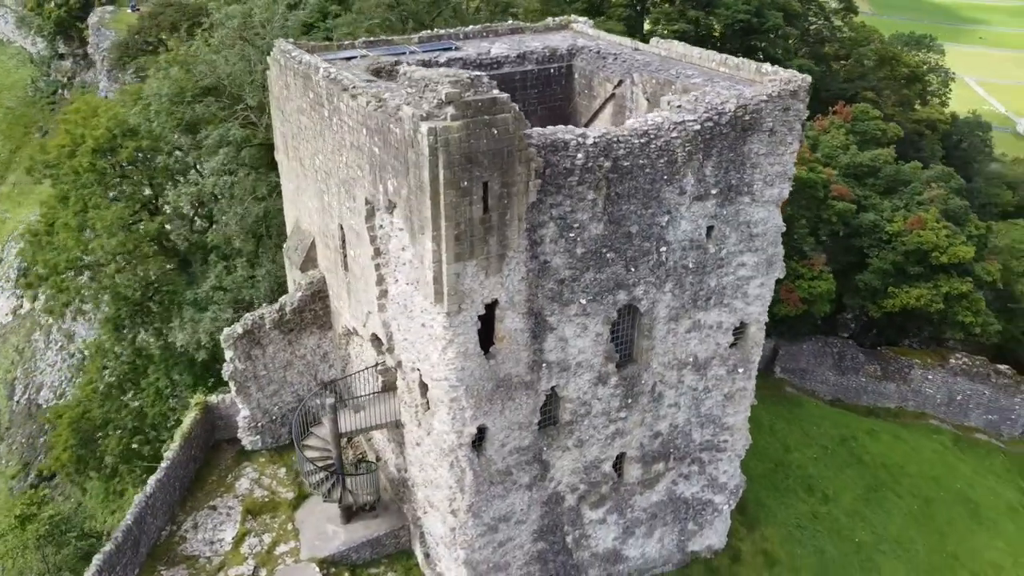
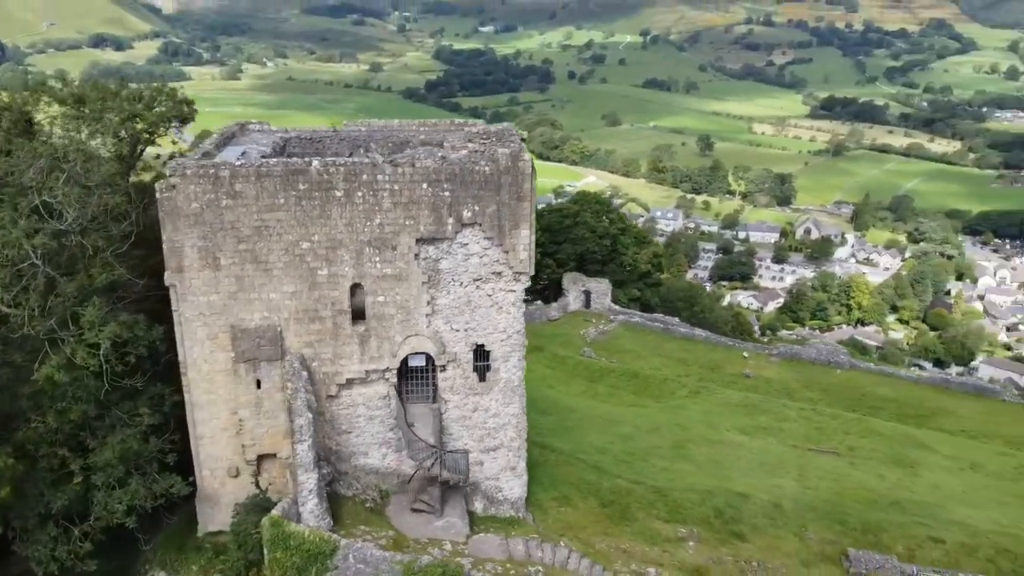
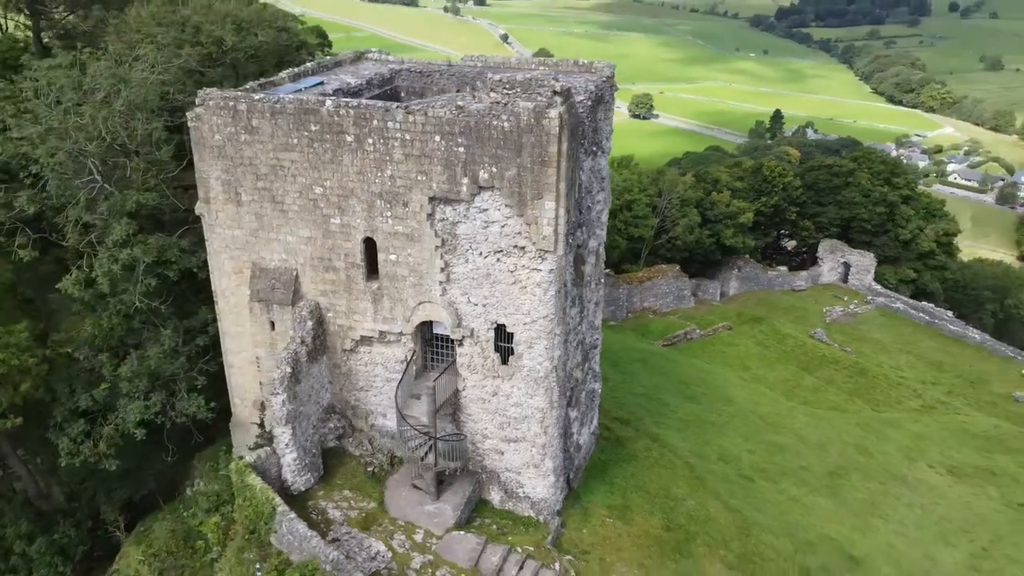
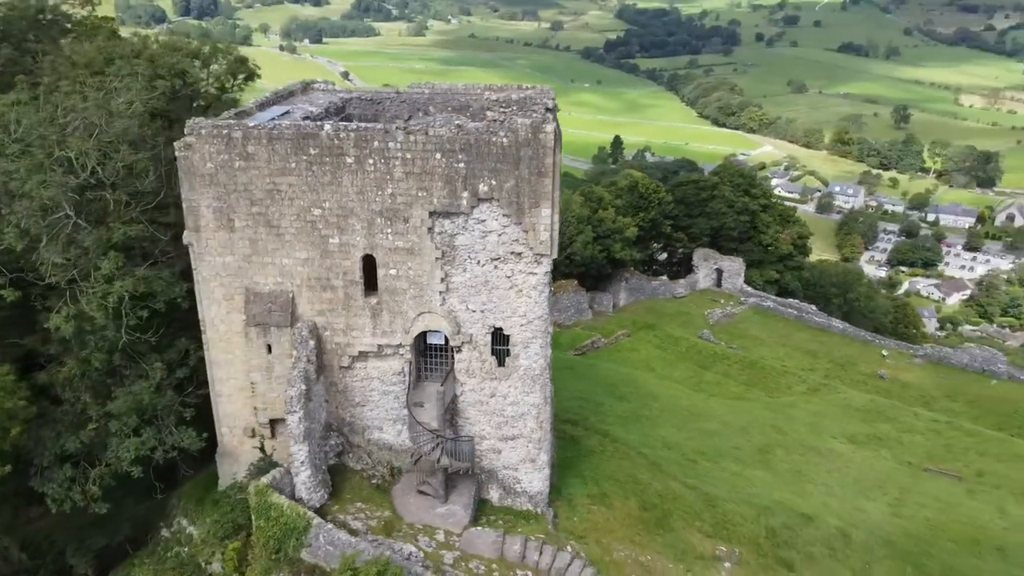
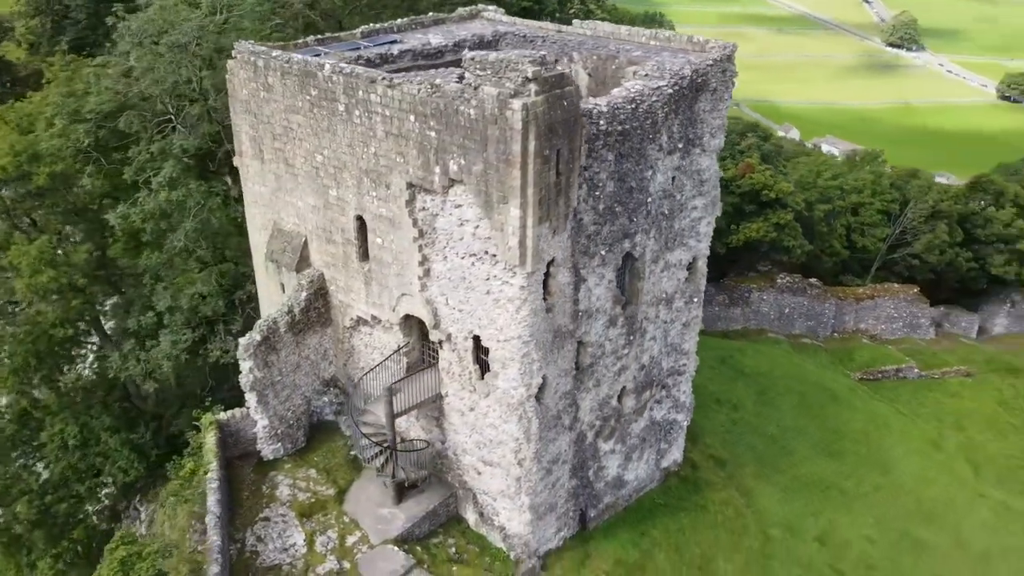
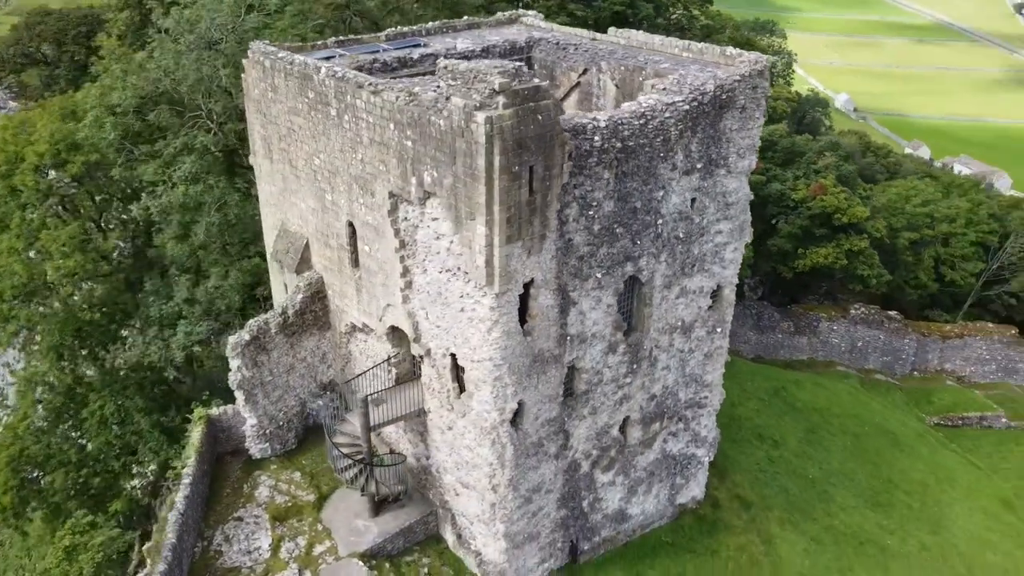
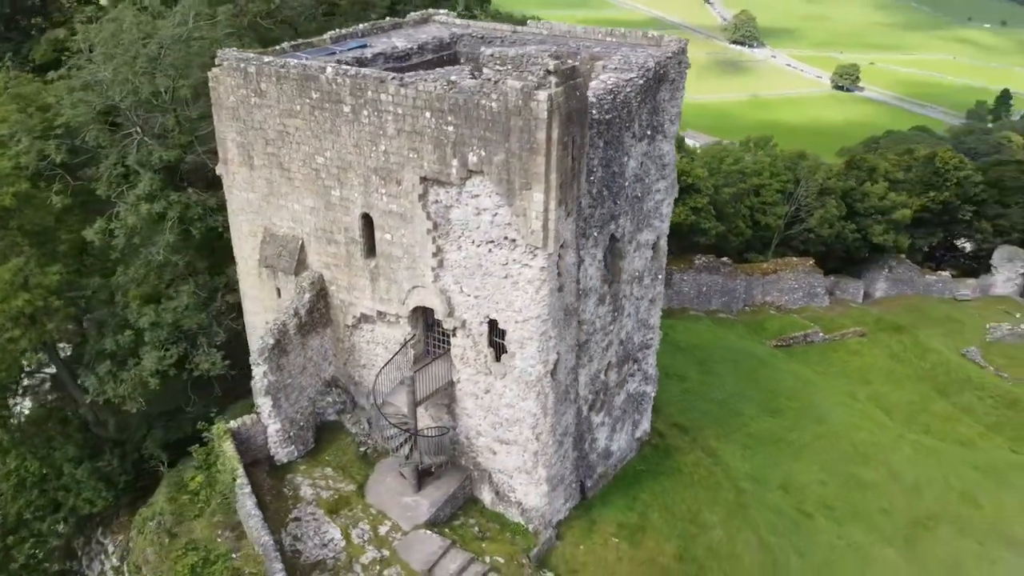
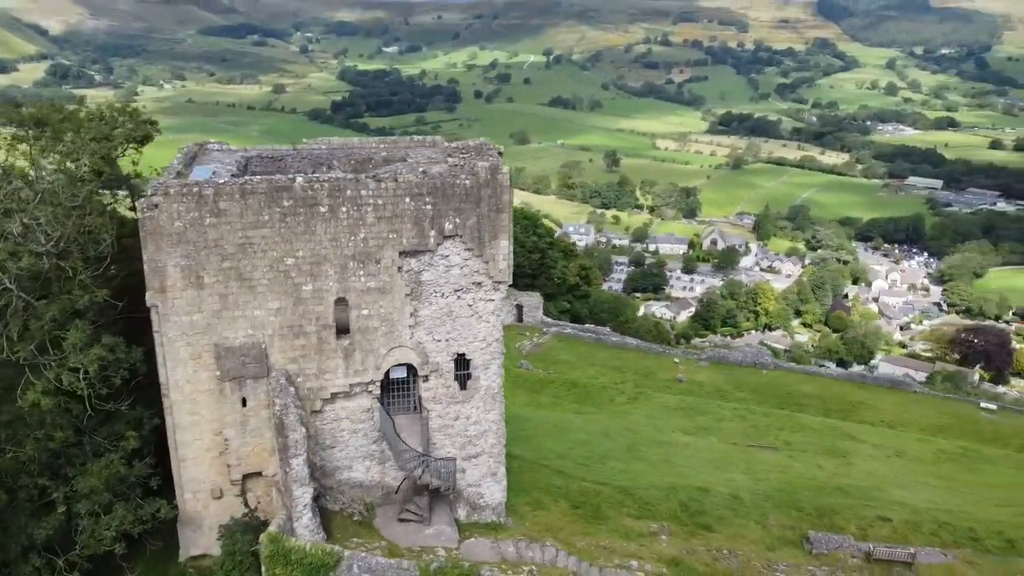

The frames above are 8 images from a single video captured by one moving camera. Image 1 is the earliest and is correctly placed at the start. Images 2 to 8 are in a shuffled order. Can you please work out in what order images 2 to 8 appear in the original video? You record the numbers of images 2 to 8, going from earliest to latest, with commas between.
6, 5, 7, 3, 4, 2, 8
